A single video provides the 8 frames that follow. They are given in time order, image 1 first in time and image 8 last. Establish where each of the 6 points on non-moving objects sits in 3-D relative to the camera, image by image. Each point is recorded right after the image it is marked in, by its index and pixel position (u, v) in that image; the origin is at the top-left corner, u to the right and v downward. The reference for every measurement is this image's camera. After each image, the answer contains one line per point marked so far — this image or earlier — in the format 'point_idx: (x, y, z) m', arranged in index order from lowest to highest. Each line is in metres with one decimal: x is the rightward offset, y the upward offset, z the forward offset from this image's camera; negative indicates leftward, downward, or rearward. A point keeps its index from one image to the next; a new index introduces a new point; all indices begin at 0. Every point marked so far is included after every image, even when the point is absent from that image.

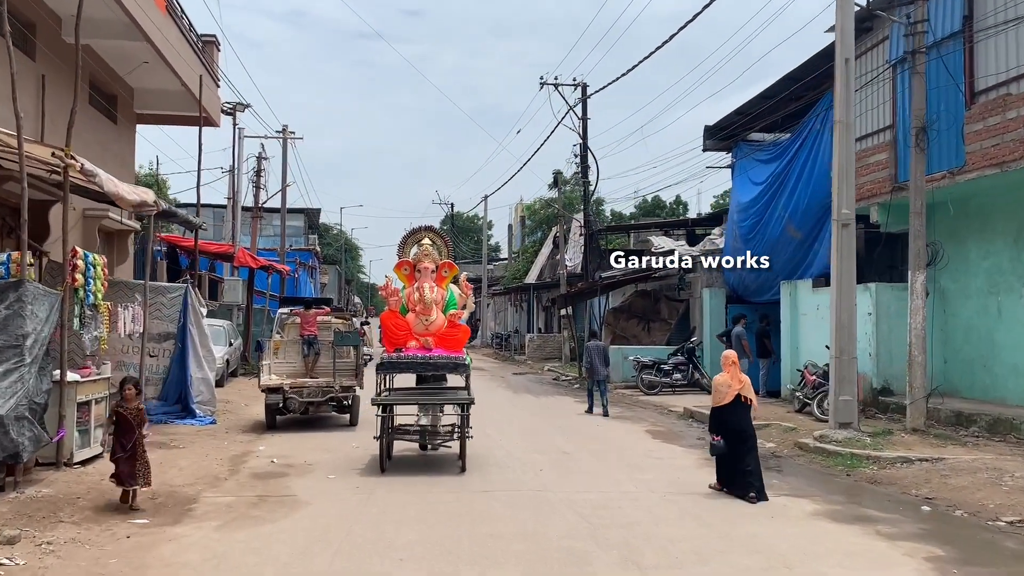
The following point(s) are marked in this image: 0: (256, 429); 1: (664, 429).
0: (-3.4, -1.9, +11.7) m
1: (+2.2, -2.0, +12.6) m
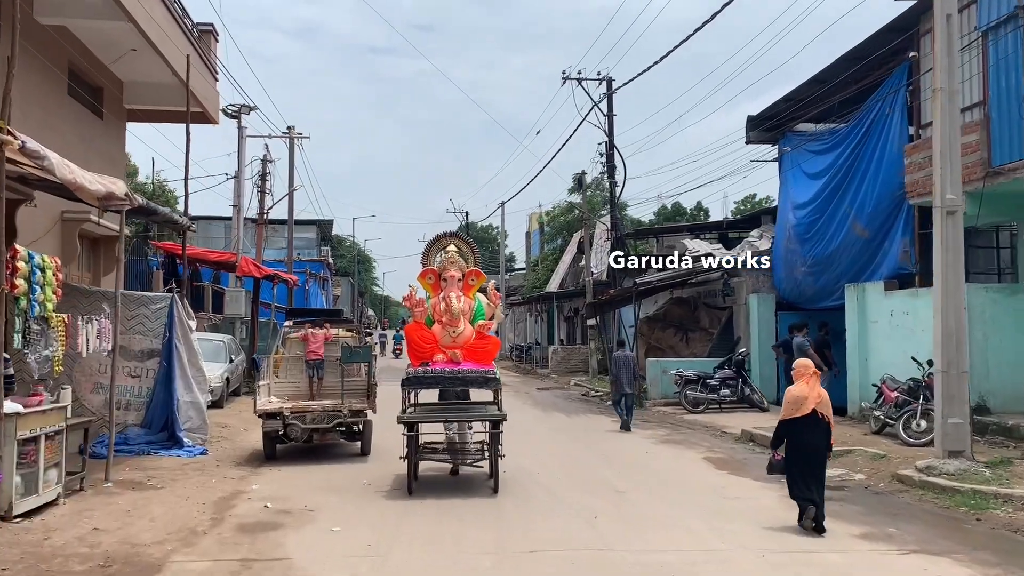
0: (-3.0, -2.0, +10.1) m
1: (+2.6, -2.1, +10.9) m
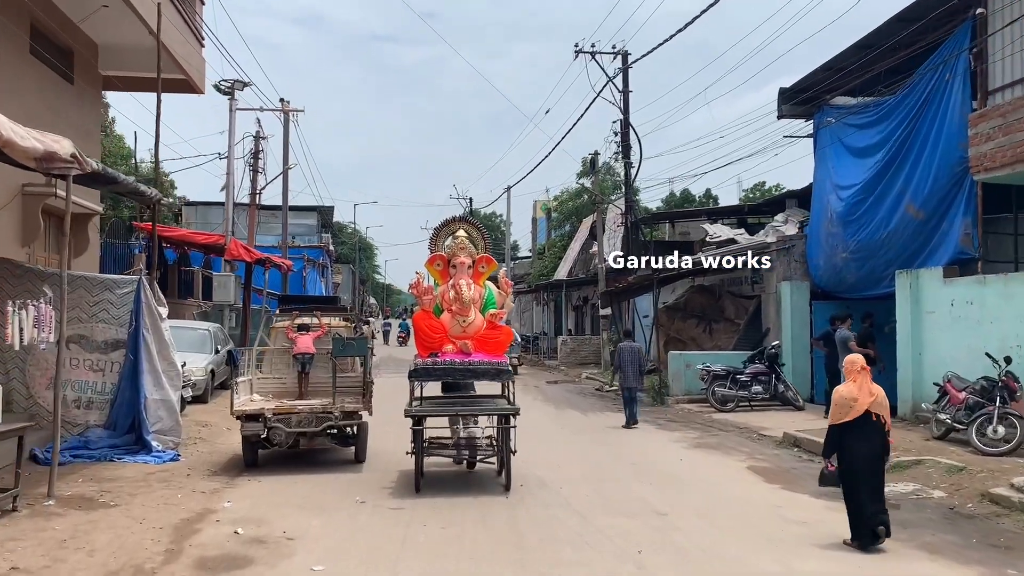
0: (-2.8, -1.8, +8.8) m
1: (+2.8, -1.9, +9.6) m
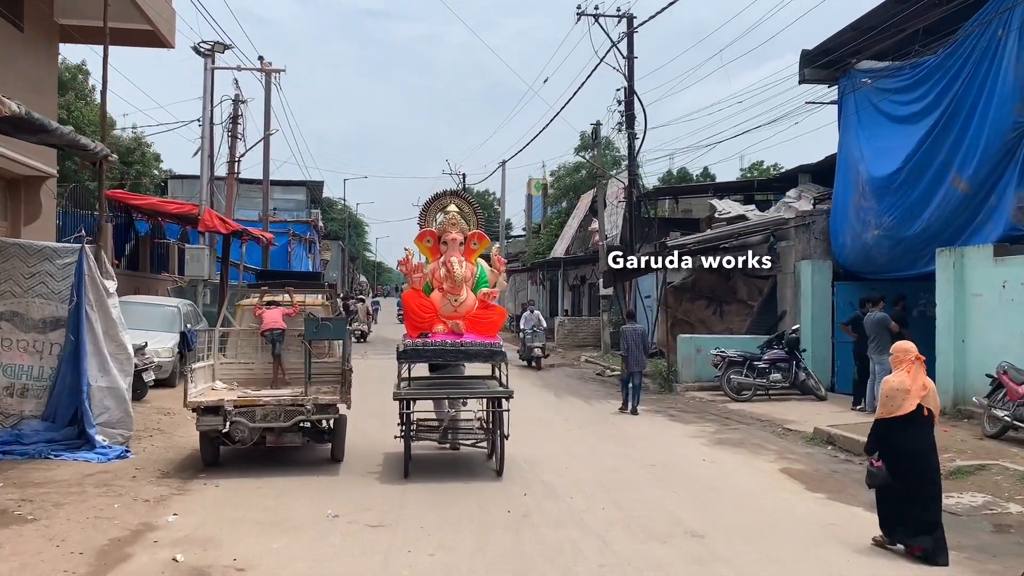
0: (-2.8, -1.6, +7.5) m
1: (+2.8, -1.7, +8.5) m
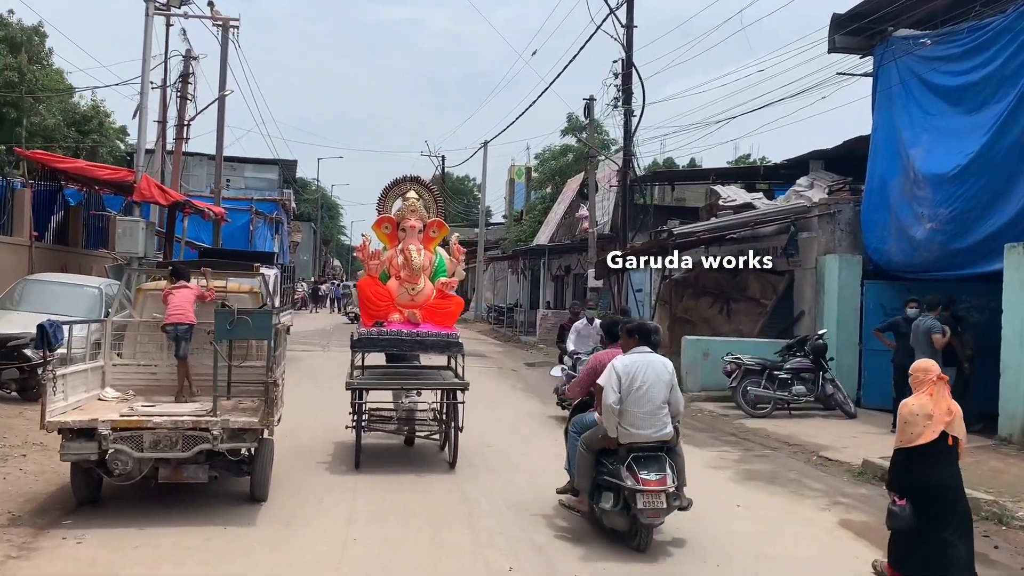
0: (-2.9, -1.4, +5.5) m
1: (+2.6, -1.7, +6.6) m
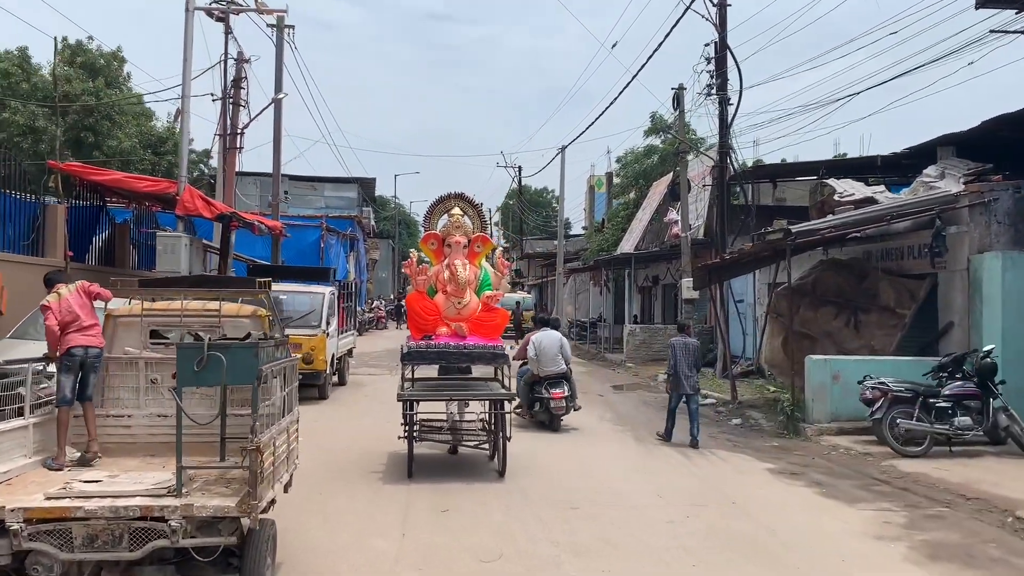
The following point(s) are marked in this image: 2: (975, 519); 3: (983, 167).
0: (-2.5, -1.5, +3.9) m
1: (+3.2, -1.7, +4.5) m
2: (+3.5, -1.7, +6.5) m
3: (+8.0, +2.0, +14.7) m
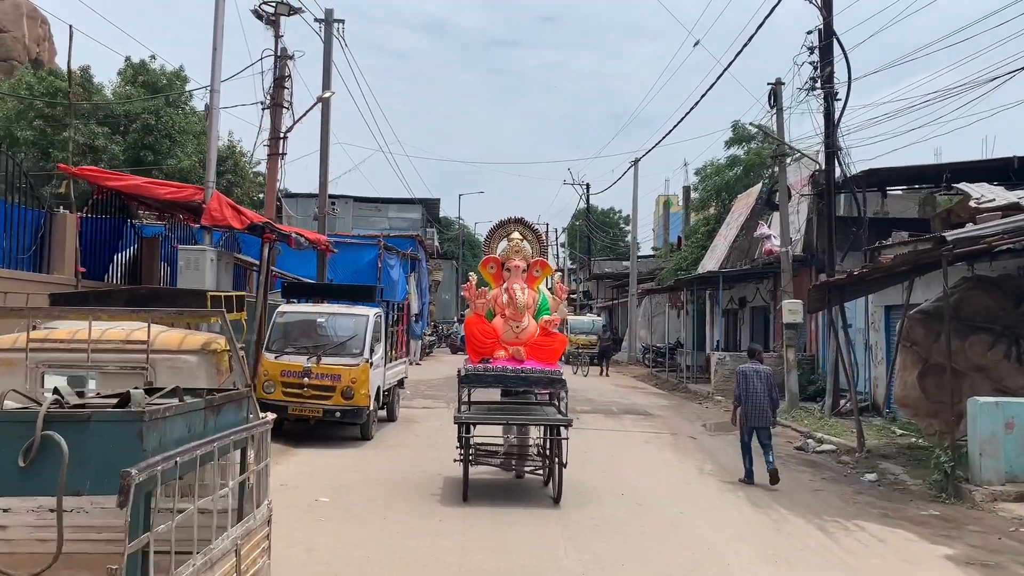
0: (-2.2, -1.6, +2.1) m
1: (+3.5, -1.8, +2.2) m
2: (+3.9, -1.8, +4.2) m
3: (+9.1, +1.7, +12.2) m
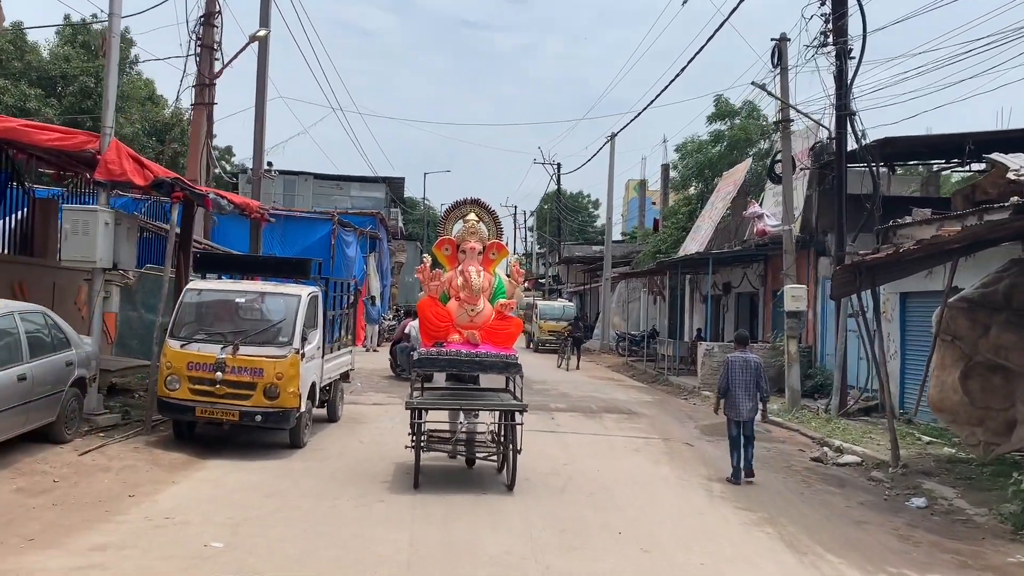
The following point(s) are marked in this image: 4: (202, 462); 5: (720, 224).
0: (-2.2, -1.5, +0.1) m
1: (+3.4, -1.7, +0.5) m
2: (+3.8, -1.8, +2.4) m
3: (+8.7, +1.9, +10.6) m
4: (-2.8, -1.6, +7.8) m
5: (+4.5, +1.4, +19.3) m
